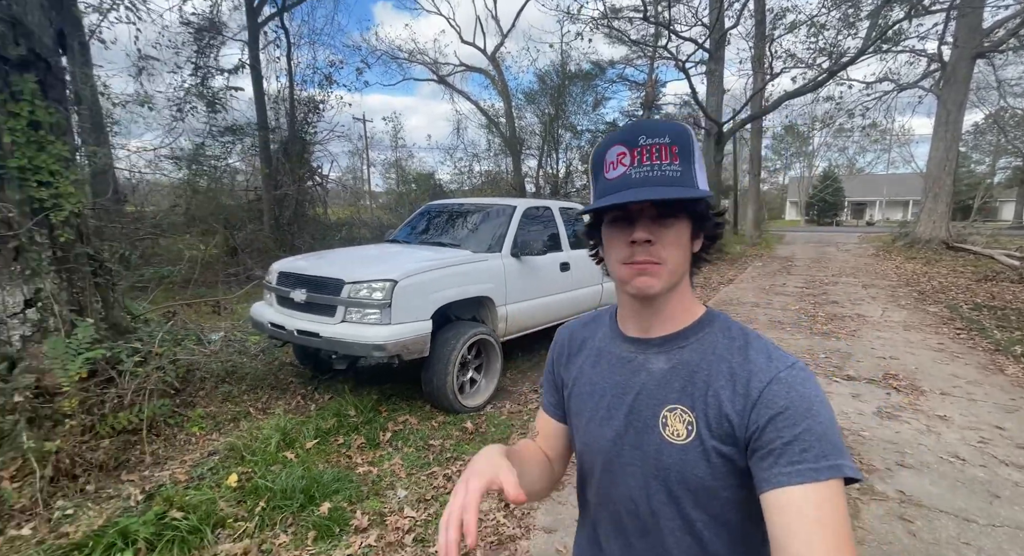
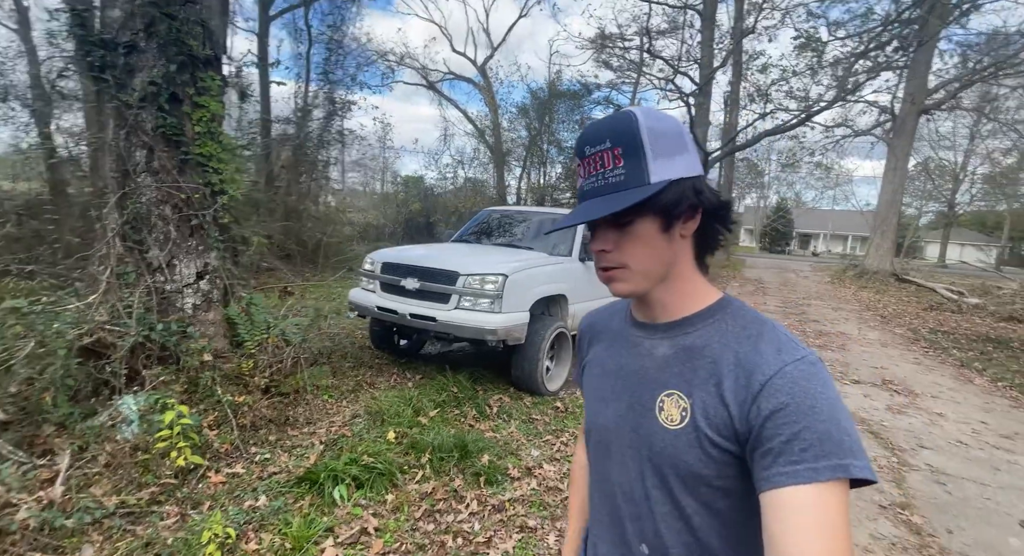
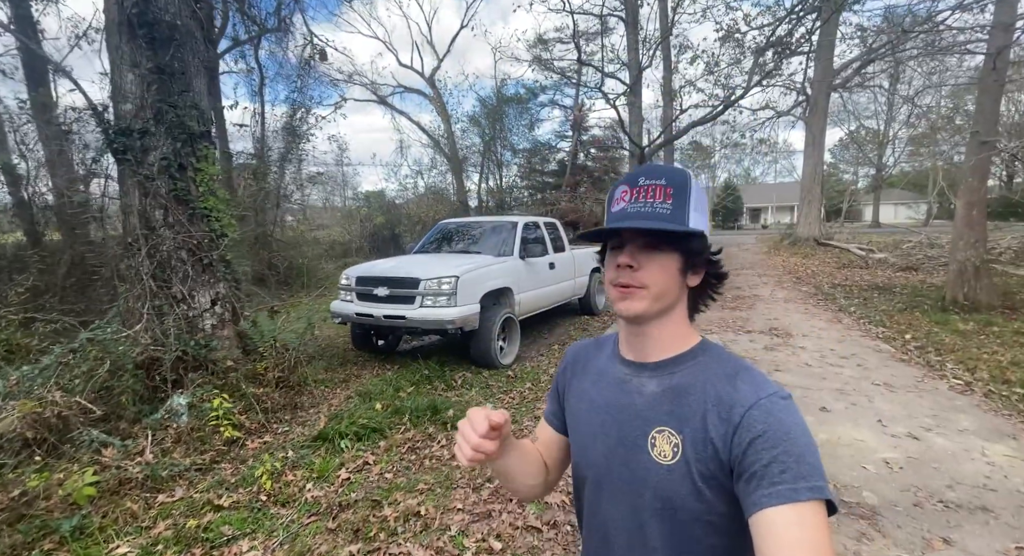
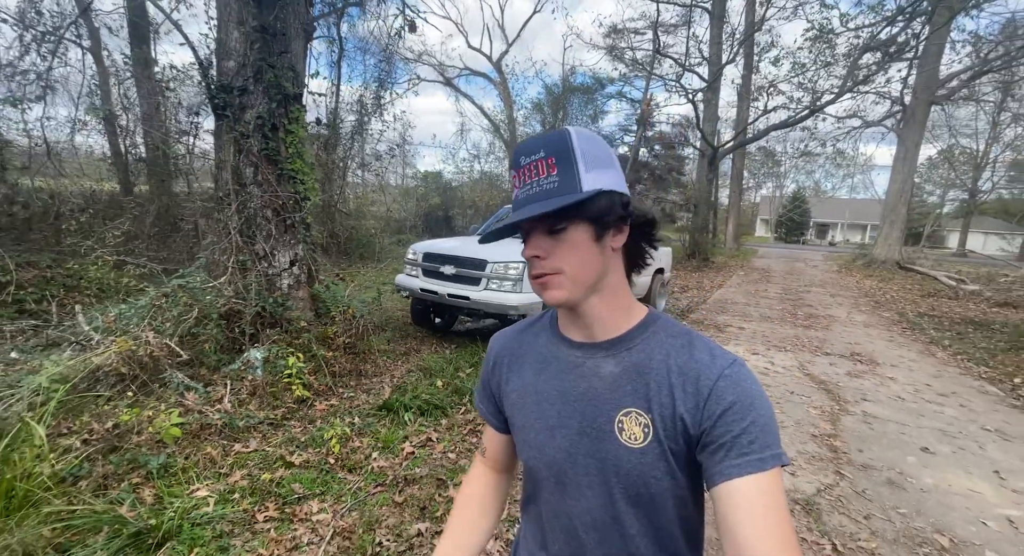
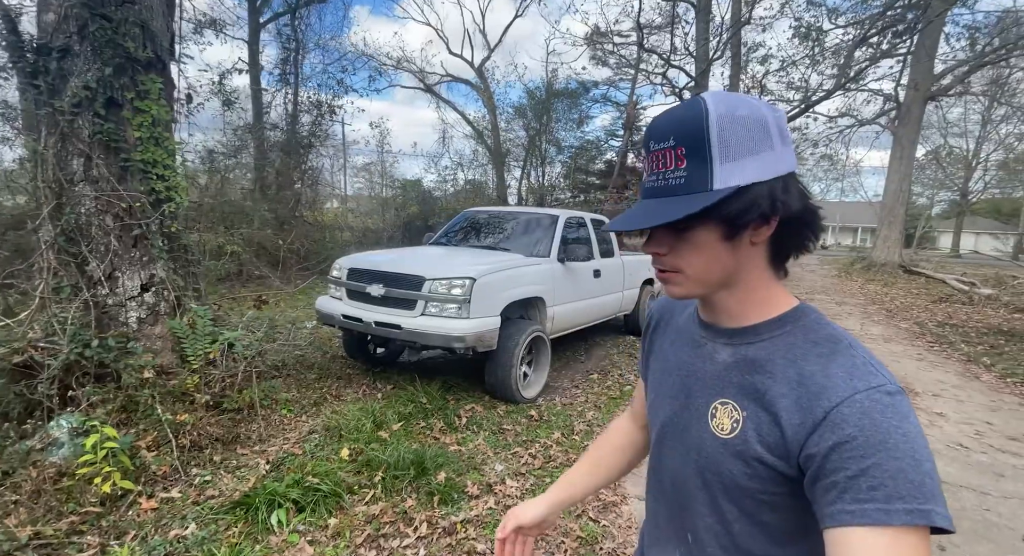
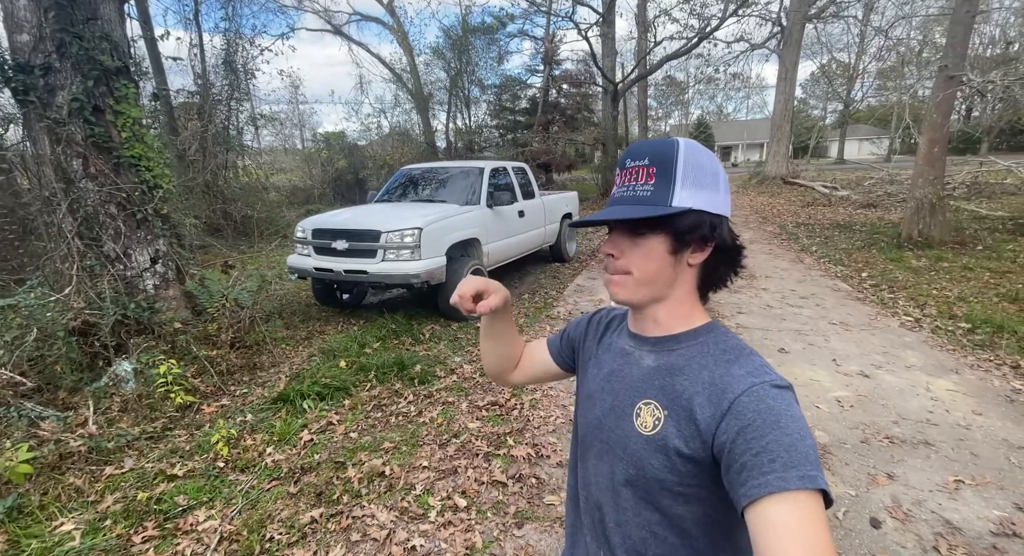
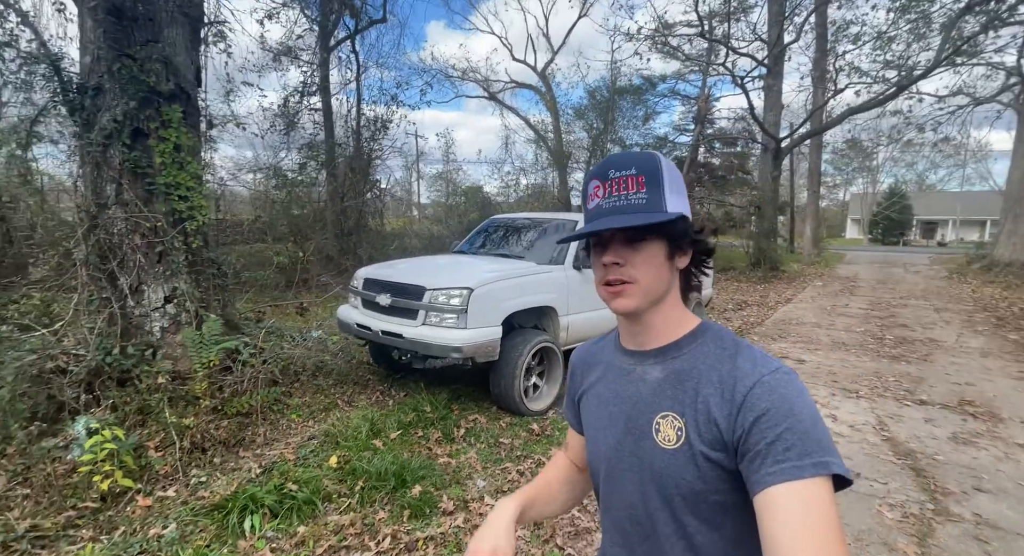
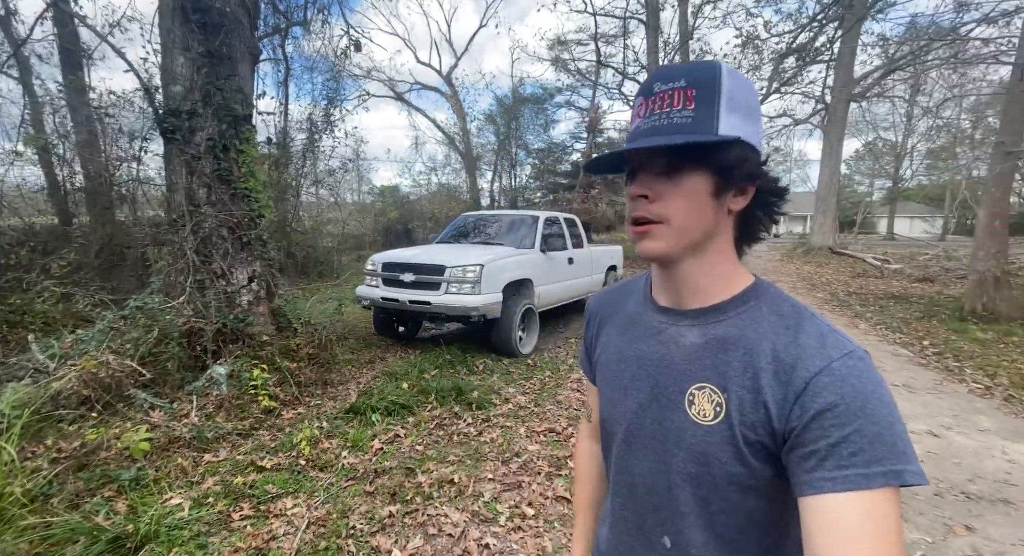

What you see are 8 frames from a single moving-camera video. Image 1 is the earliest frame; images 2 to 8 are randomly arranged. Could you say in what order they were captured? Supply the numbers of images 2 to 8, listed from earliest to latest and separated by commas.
7, 5, 2, 4, 8, 3, 6
